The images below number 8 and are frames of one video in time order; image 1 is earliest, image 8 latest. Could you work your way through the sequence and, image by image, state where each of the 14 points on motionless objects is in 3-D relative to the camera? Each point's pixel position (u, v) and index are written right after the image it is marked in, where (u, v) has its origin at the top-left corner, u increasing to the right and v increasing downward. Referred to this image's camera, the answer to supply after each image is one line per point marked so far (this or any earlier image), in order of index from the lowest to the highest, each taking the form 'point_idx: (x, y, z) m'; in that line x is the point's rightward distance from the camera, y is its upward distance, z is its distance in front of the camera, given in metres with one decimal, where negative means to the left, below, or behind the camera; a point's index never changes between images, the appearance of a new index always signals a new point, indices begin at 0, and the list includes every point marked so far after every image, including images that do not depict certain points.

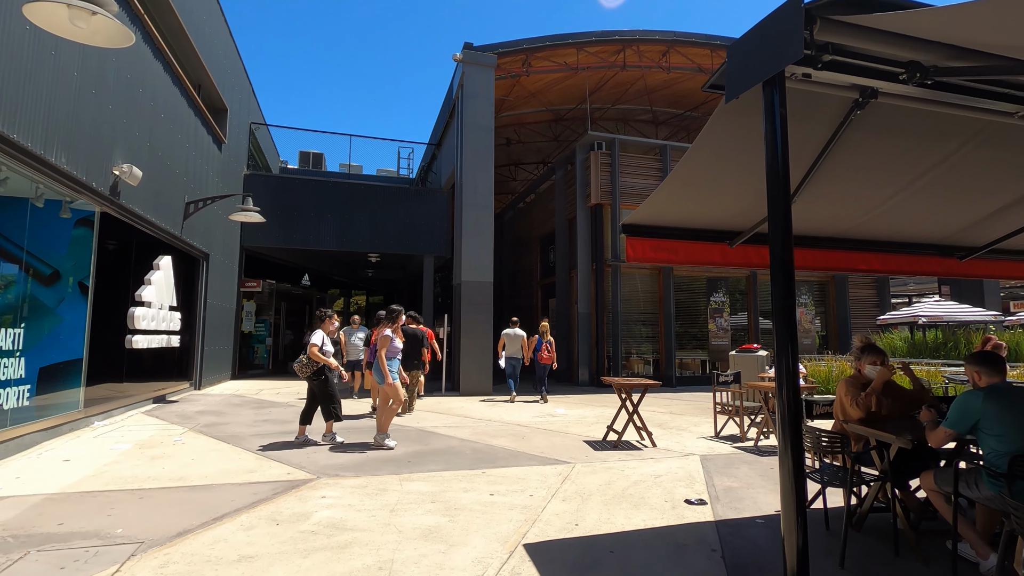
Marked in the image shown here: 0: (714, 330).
0: (+6.0, -1.2, +15.8) m
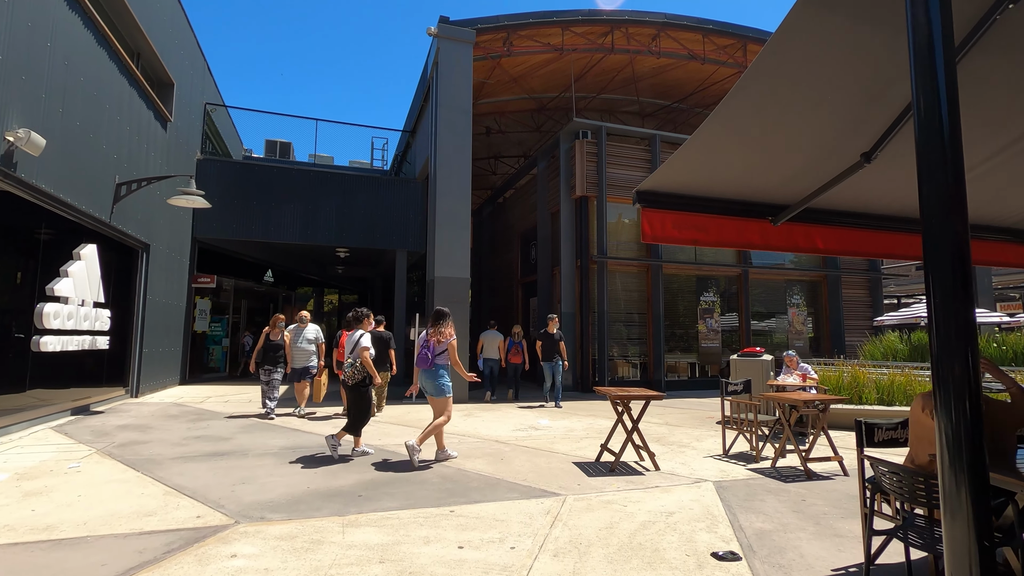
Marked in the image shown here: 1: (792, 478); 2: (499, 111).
0: (+5.4, -1.2, +15.0) m
1: (+2.8, -1.9, +5.3) m
2: (-0.4, +6.0, +17.9) m
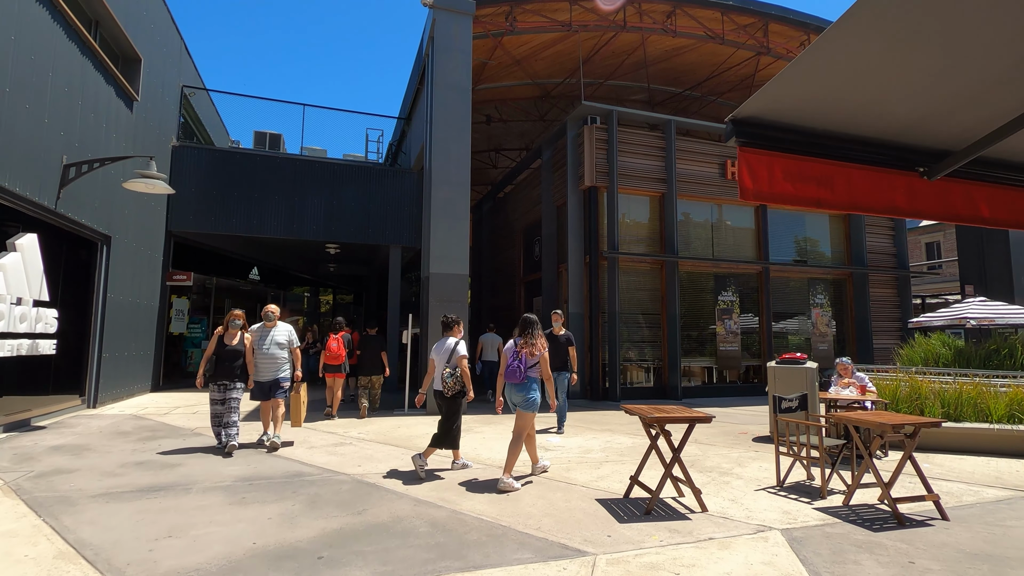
0: (+5.5, -1.2, +13.9) m
1: (+2.9, -1.9, +4.2) m
2: (-0.4, +6.0, +16.8) m
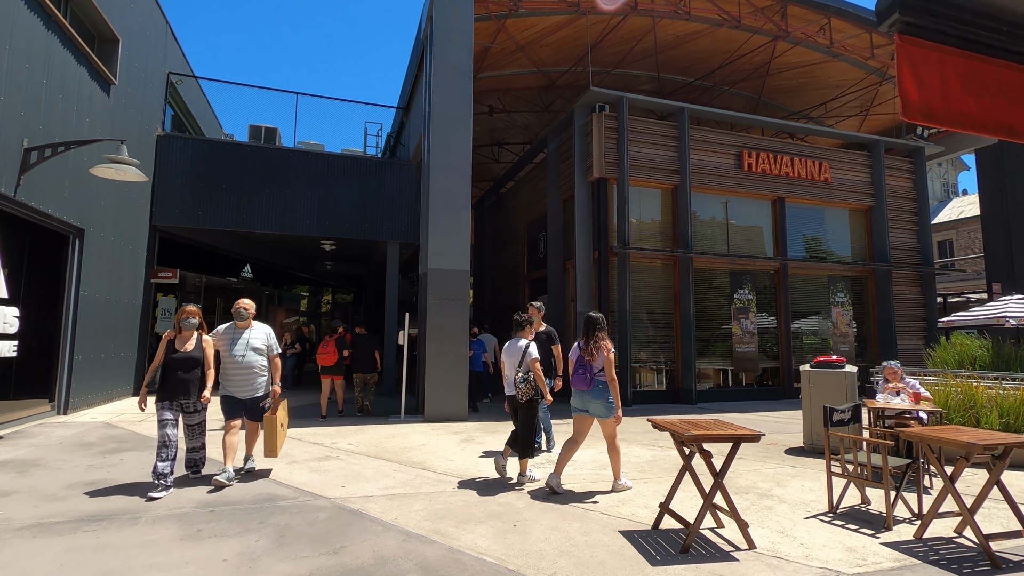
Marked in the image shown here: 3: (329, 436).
0: (+5.6, -1.1, +13.1) m
1: (+2.9, -1.8, +3.5) m
2: (-0.2, +6.0, +16.1) m
3: (-2.5, -2.0, +7.3) m
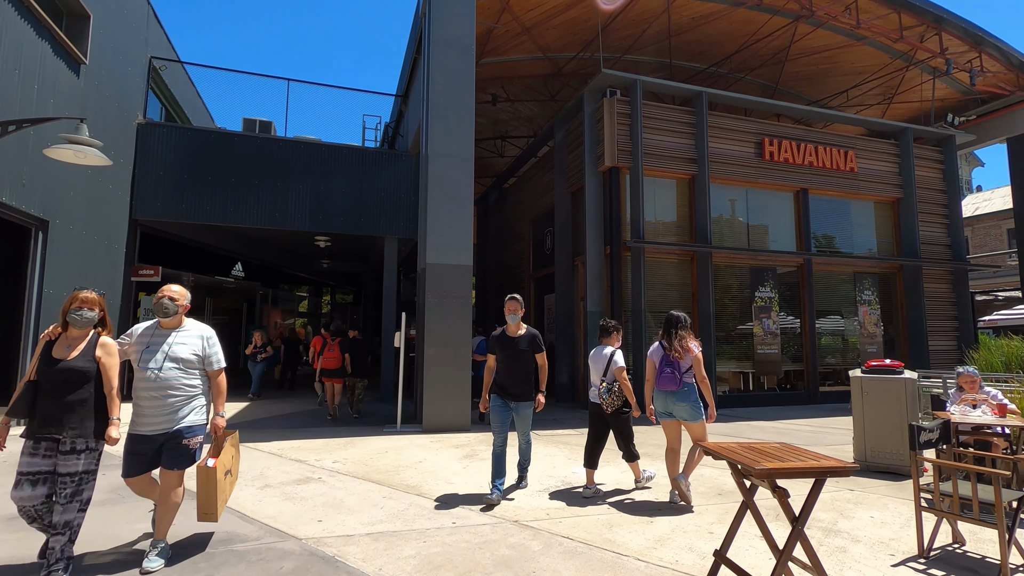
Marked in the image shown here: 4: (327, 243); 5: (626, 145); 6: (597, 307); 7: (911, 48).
0: (+5.7, -1.1, +12.3) m
1: (+3.0, -1.7, +2.6) m
2: (-0.1, +6.1, +15.2) m
3: (-2.4, -2.0, +6.5) m
4: (-5.1, +1.2, +14.7) m
5: (+2.4, +3.1, +11.5) m
6: (+1.9, -0.4, +11.6) m
7: (+10.5, +6.3, +14.1) m
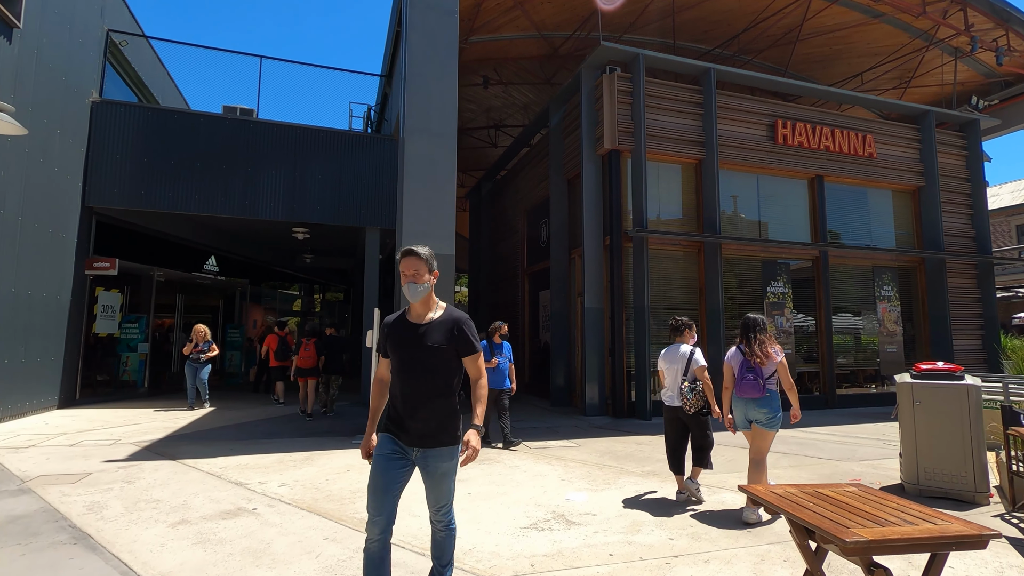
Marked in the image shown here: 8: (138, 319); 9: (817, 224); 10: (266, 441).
0: (+5.5, -0.9, +11.3) m
1: (+2.9, -1.6, +1.6) m
2: (-0.3, +6.2, +14.3) m
3: (-2.6, -1.9, +5.5) m
4: (-5.3, +1.3, +13.7) m
5: (+2.3, +3.2, +10.5) m
6: (+1.7, -0.3, +10.7) m
7: (+10.4, +6.5, +13.1) m
8: (-8.7, -0.7, +12.5) m
9: (+6.8, +1.4, +11.9) m
10: (-3.3, -2.1, +7.2) m
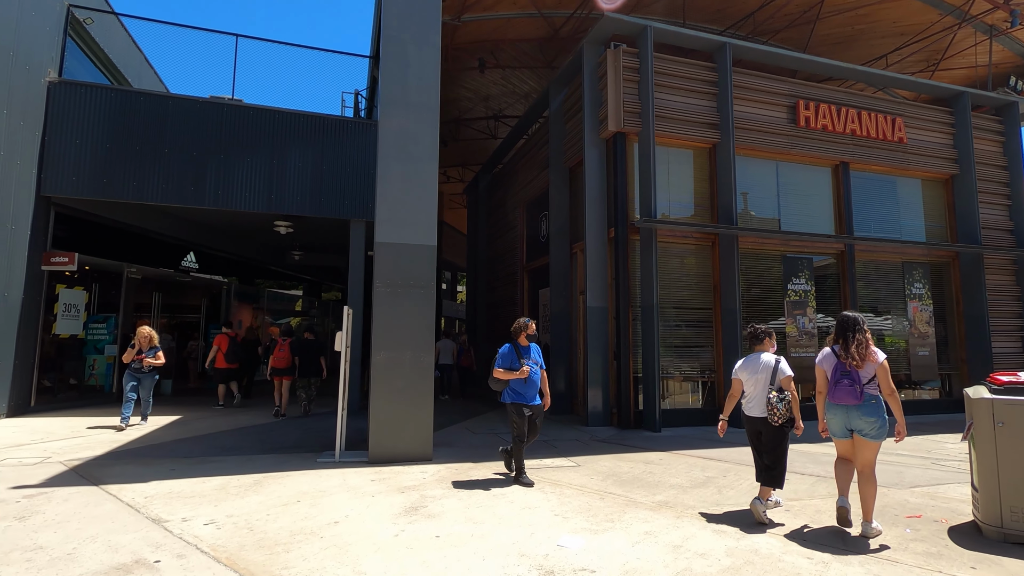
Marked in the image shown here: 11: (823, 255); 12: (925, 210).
0: (+5.4, -0.9, +10.3) m
1: (+2.7, -1.6, +0.7) m
2: (-0.4, +6.3, +13.3) m
3: (-2.7, -1.8, +4.6) m
4: (-5.3, +1.4, +12.8) m
5: (+2.2, +3.2, +9.5) m
6: (+1.6, -0.2, +9.7) m
7: (+10.3, +6.5, +12.1) m
8: (-8.8, -0.7, +11.7) m
9: (+6.8, +1.5, +10.9) m
10: (-3.4, -2.0, +6.3) m
11: (+6.2, +0.7, +10.7) m
12: (+9.1, +1.7, +11.8) m
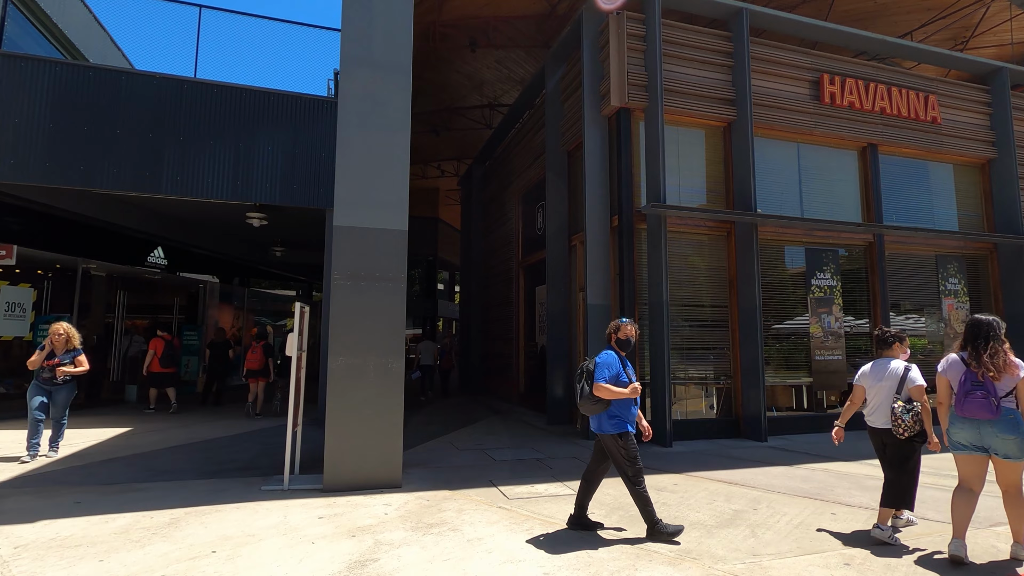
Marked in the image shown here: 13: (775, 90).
0: (+5.3, -0.8, +9.2) m
1: (+2.5, -1.5, -0.4) m
2: (-0.5, +6.3, +12.3) m
3: (-2.9, -1.7, +3.5) m
4: (-5.5, +1.5, +11.8) m
5: (+2.0, +3.3, +8.5) m
6: (+1.4, -0.2, +8.6) m
7: (+10.1, +6.6, +11.0) m
8: (-8.9, -0.6, +10.6) m
9: (+6.6, +1.6, +9.9) m
10: (-3.6, -1.9, +5.2) m
11: (+6.1, +0.7, +9.6) m
12: (+9.0, +1.8, +10.7) m
13: (+4.5, +3.4, +9.1) m
